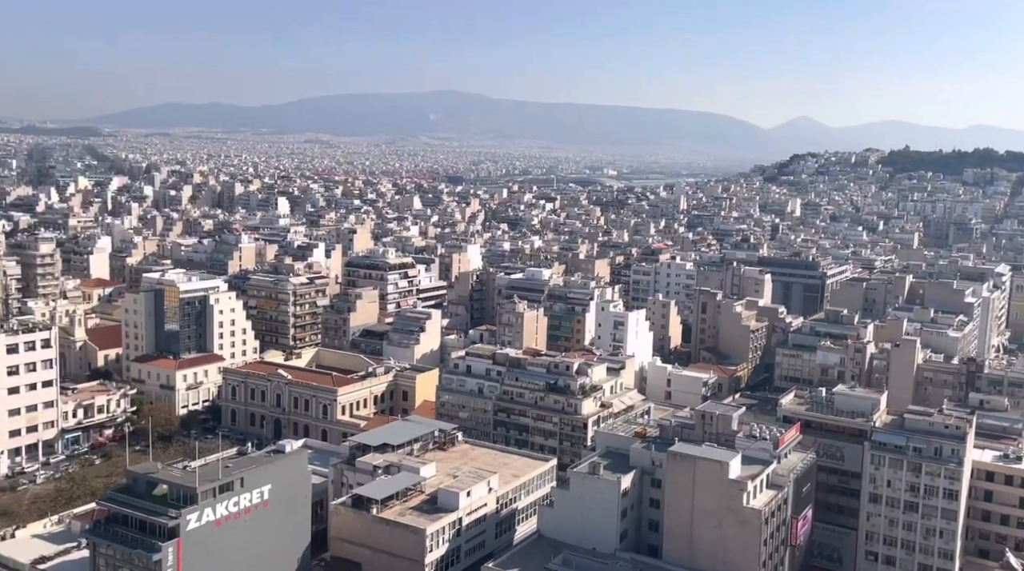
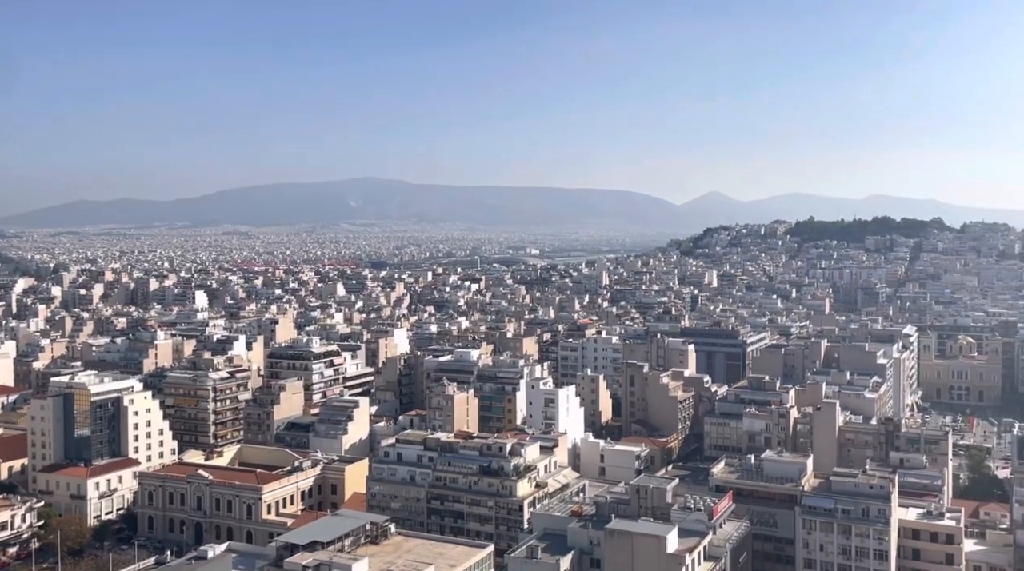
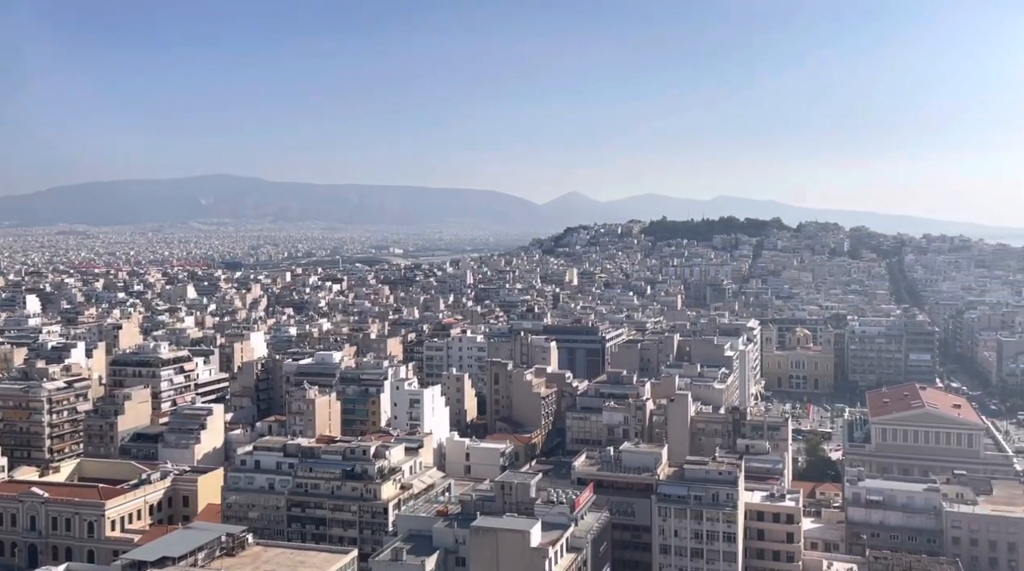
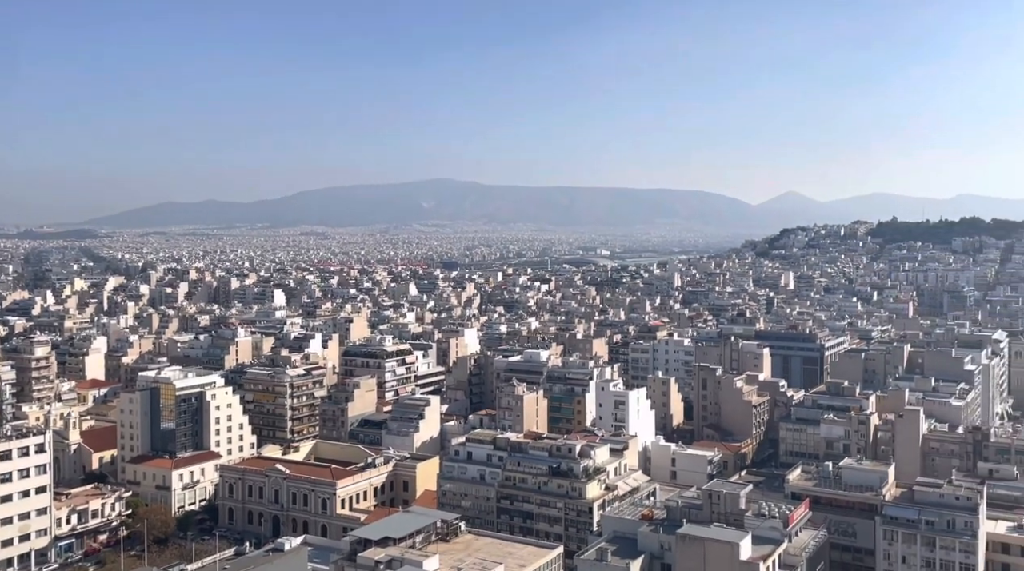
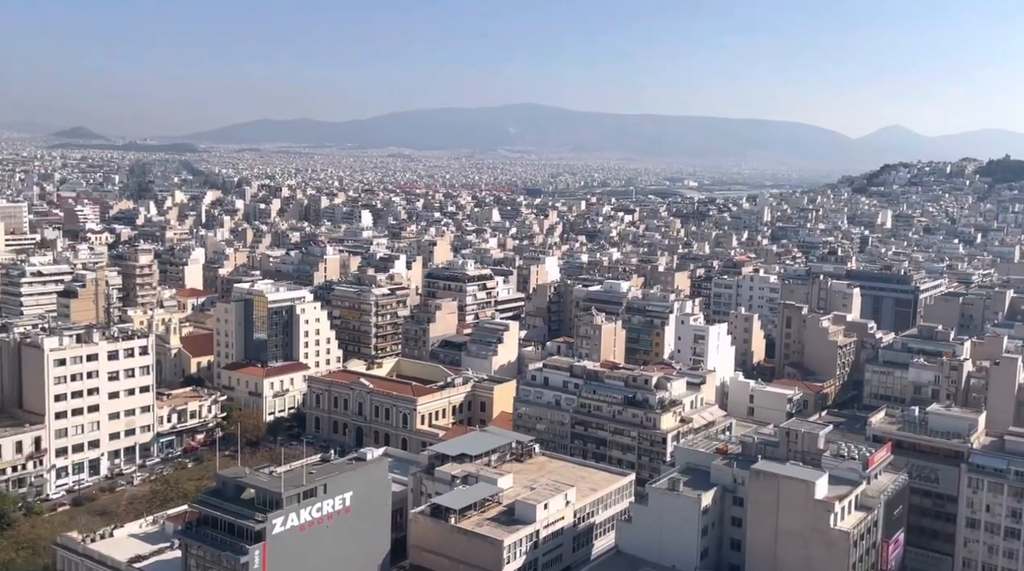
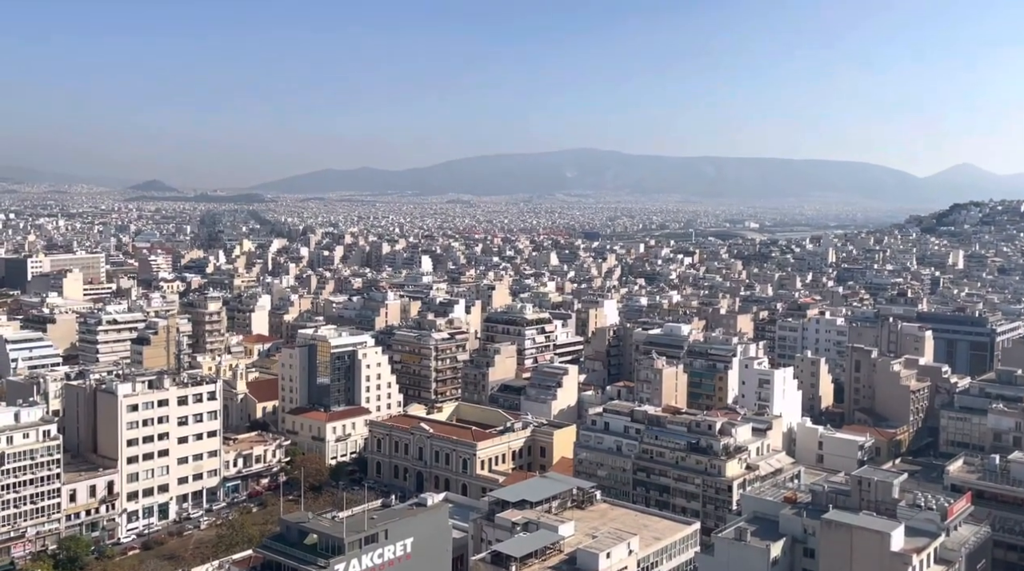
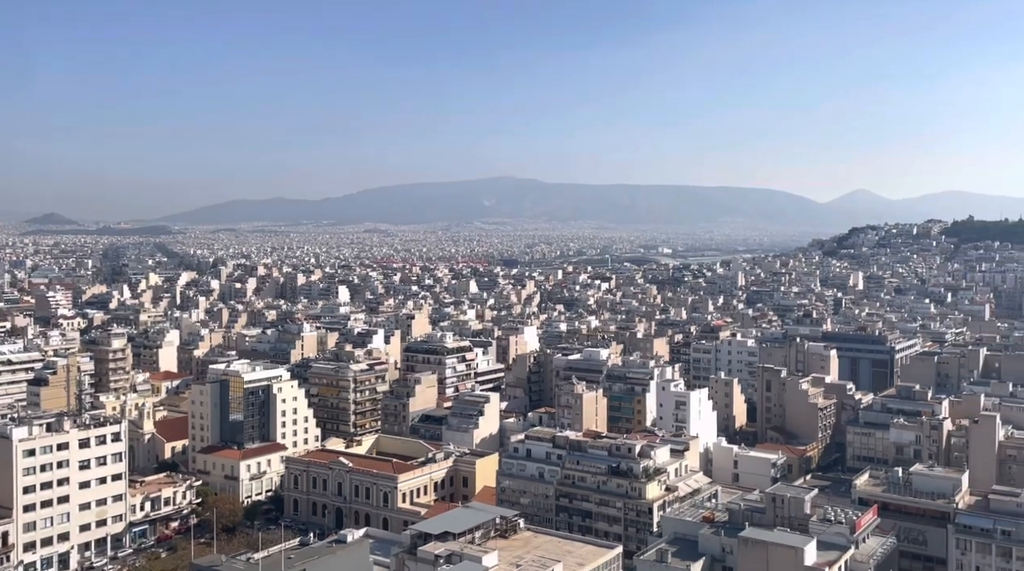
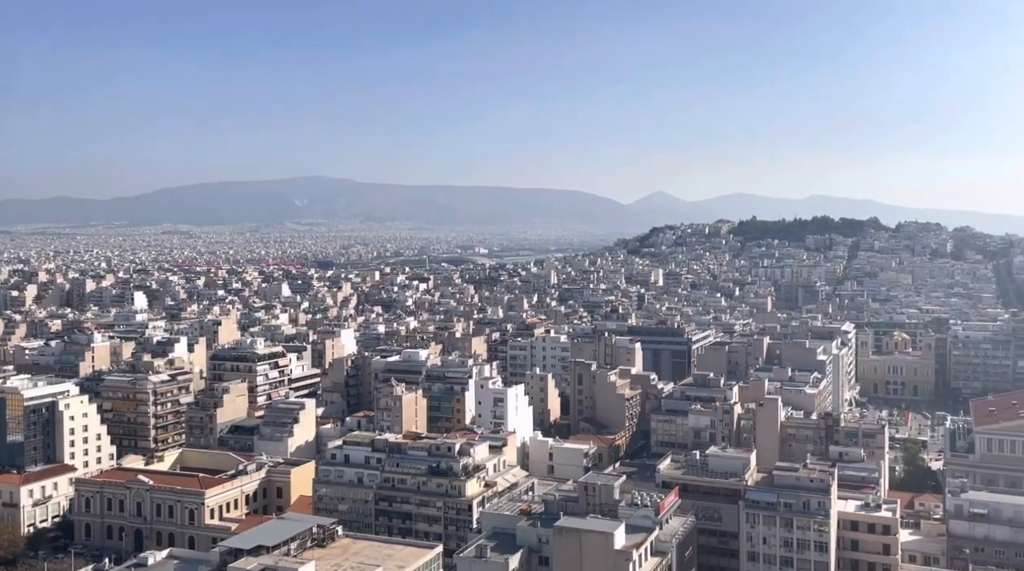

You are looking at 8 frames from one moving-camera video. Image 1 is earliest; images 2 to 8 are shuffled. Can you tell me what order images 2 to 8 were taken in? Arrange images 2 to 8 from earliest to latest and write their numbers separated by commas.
5, 6, 7, 4, 2, 8, 3
